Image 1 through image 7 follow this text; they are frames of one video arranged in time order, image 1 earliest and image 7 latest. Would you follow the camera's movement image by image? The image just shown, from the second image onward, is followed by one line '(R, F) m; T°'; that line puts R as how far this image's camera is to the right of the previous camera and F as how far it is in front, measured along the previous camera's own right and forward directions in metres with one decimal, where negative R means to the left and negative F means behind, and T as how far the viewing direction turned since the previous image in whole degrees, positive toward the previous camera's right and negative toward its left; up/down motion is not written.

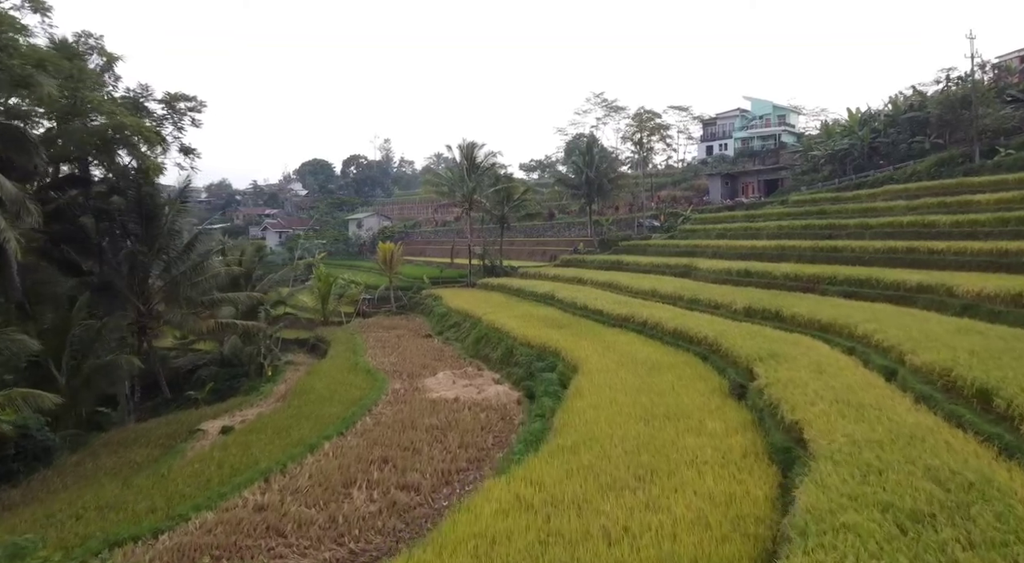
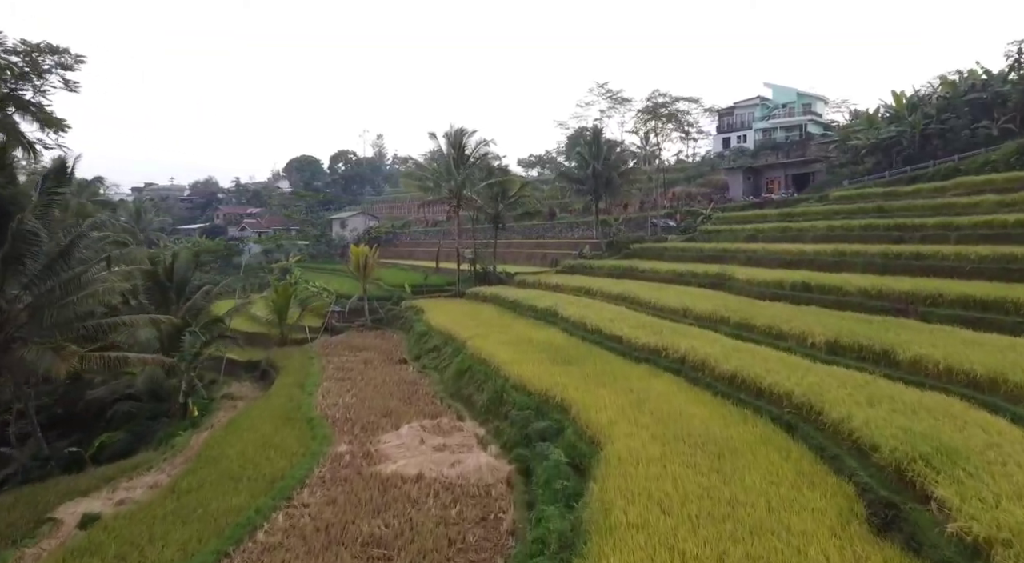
(+0.2, +3.6) m; 0°
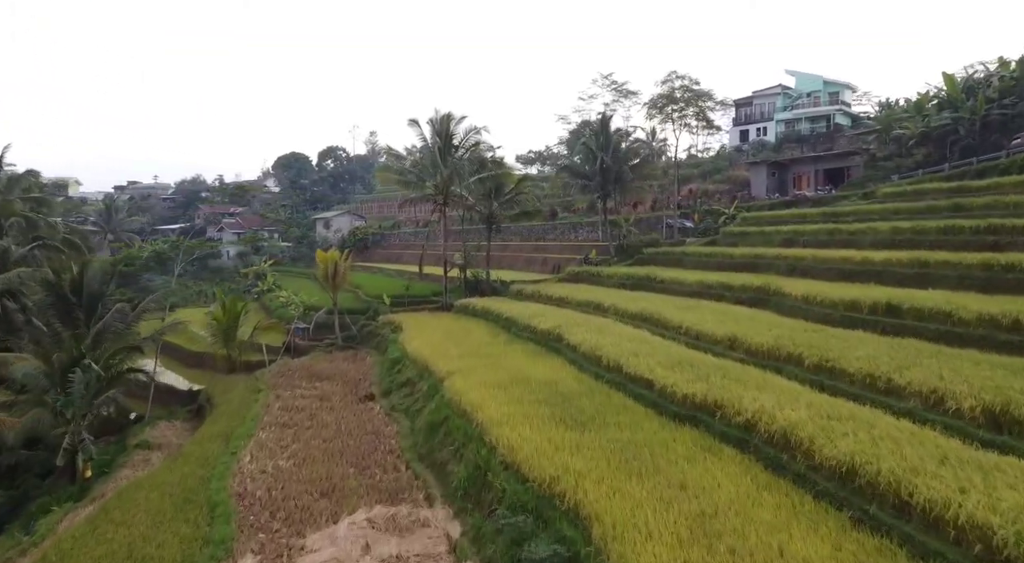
(+0.1, +3.1) m; 0°
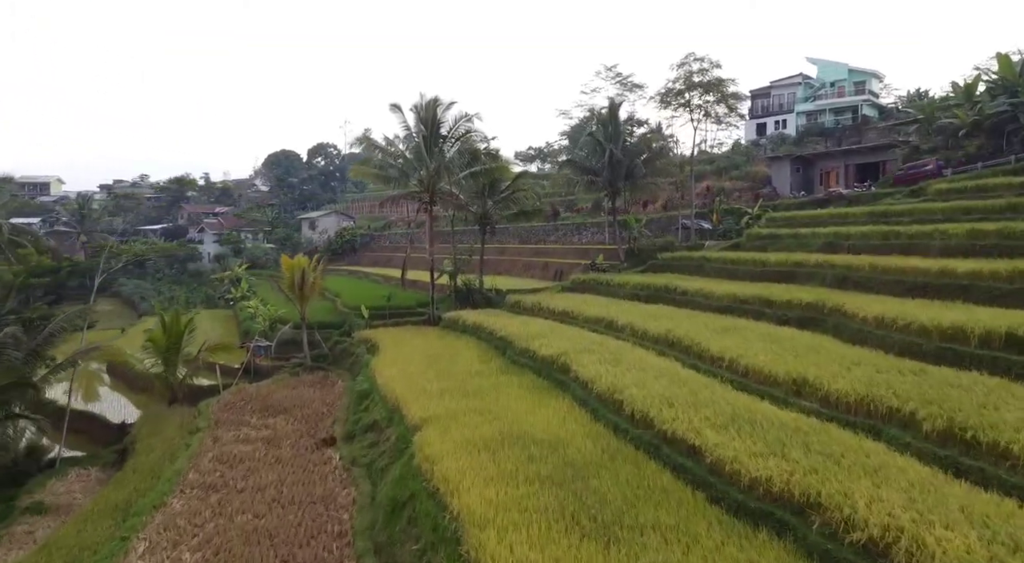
(+0.1, +2.5) m; 0°
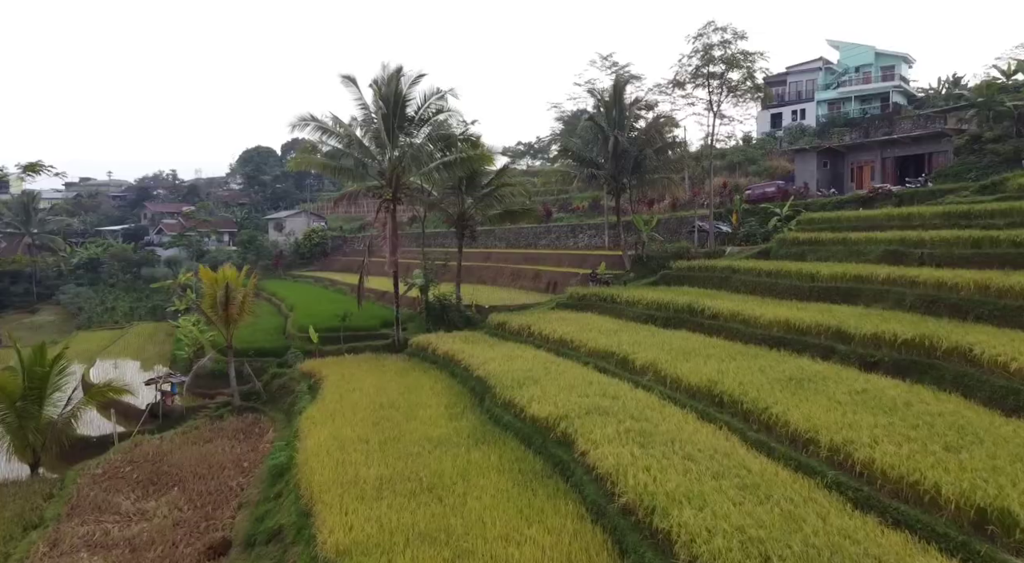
(+0.2, +3.3) m; +1°
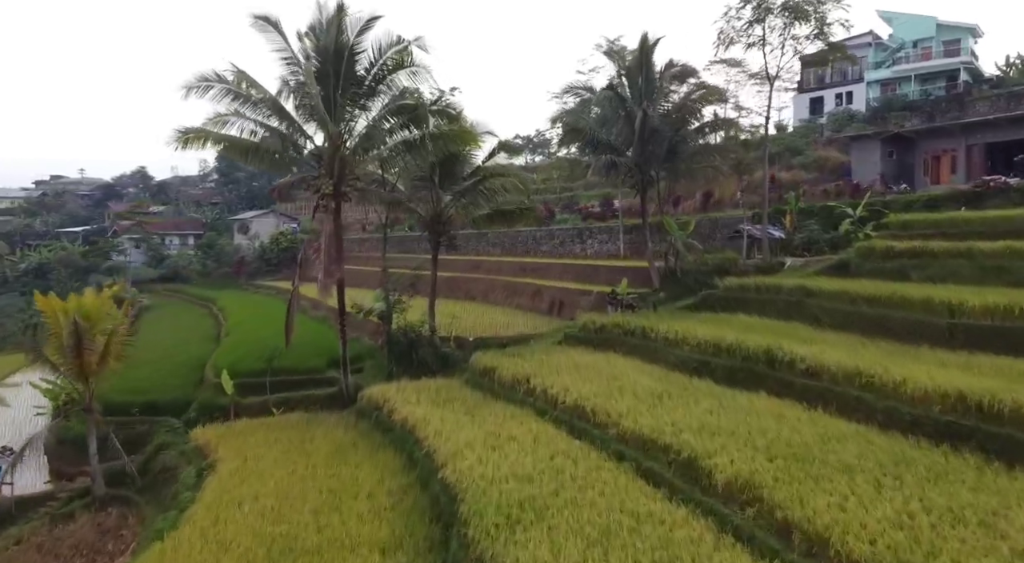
(+0.1, +4.0) m; 0°
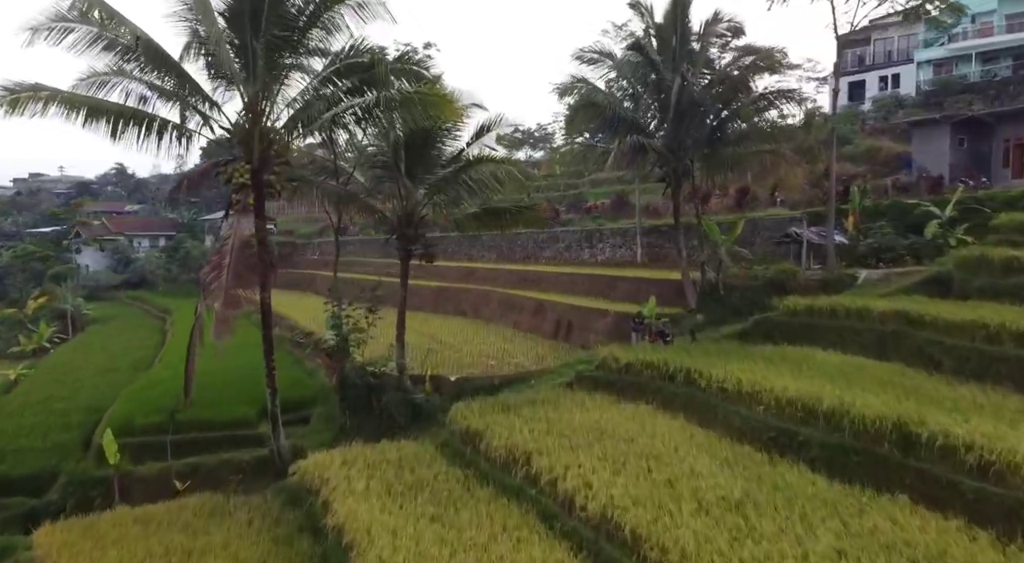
(+0.1, +2.8) m; 0°
